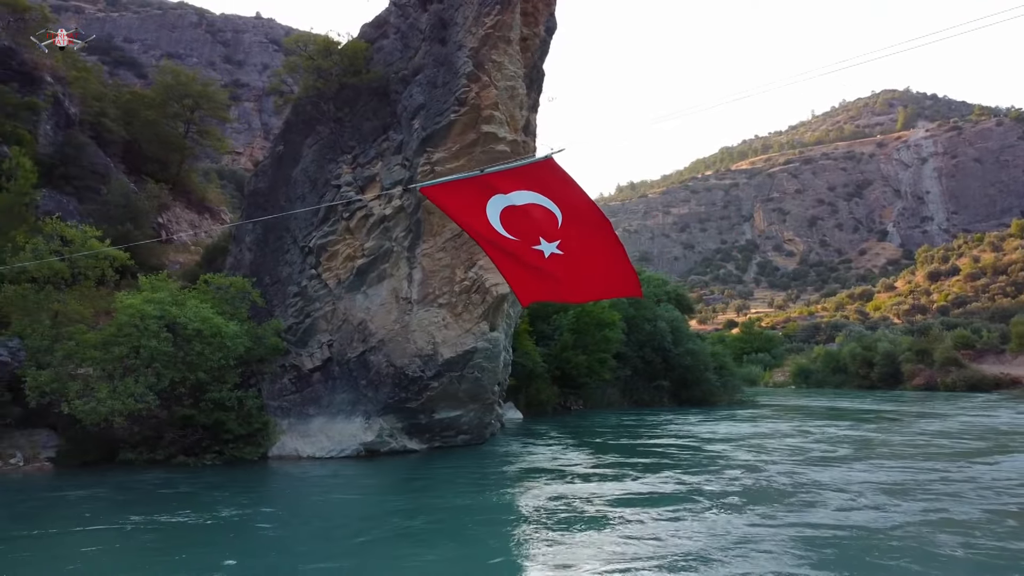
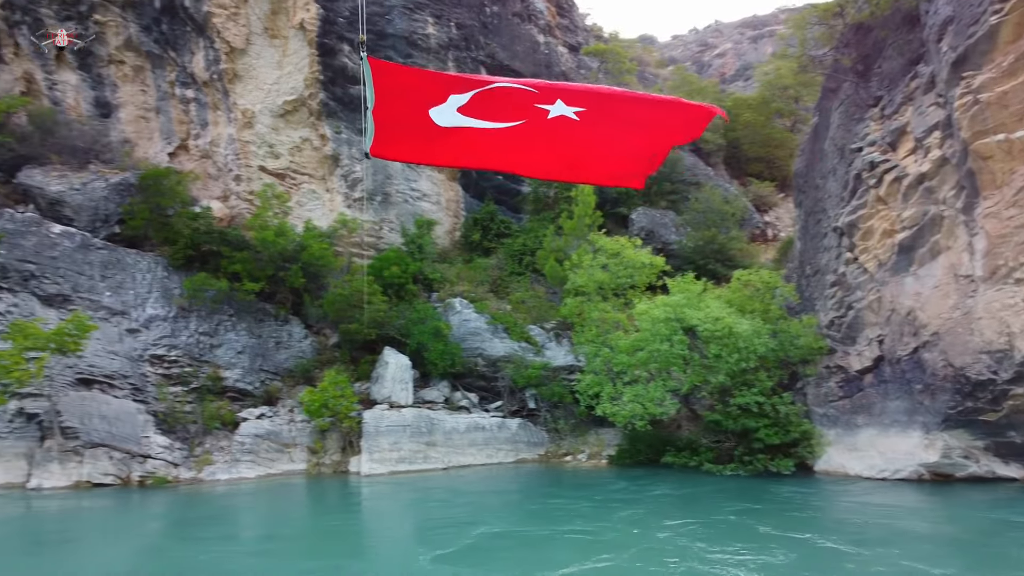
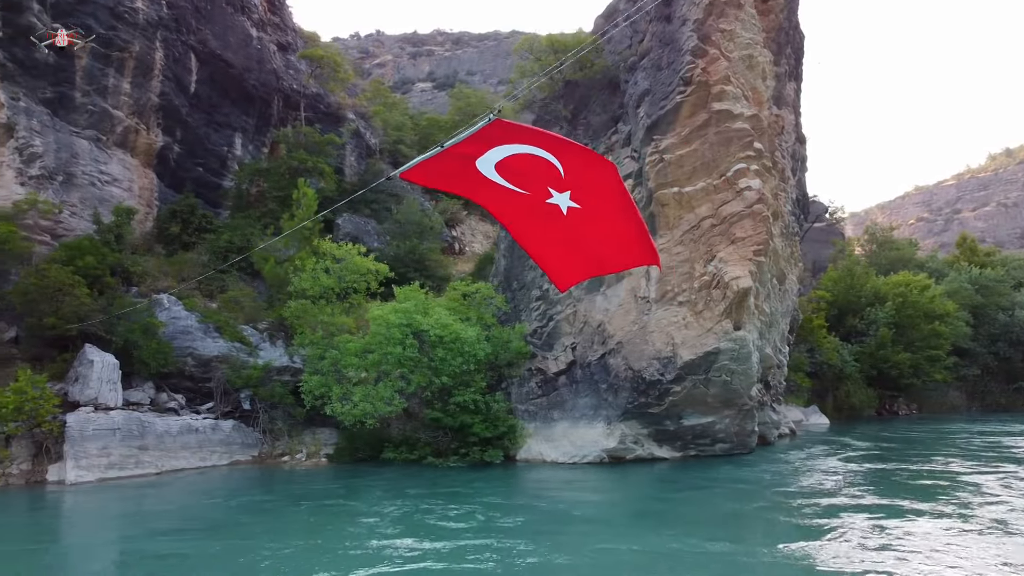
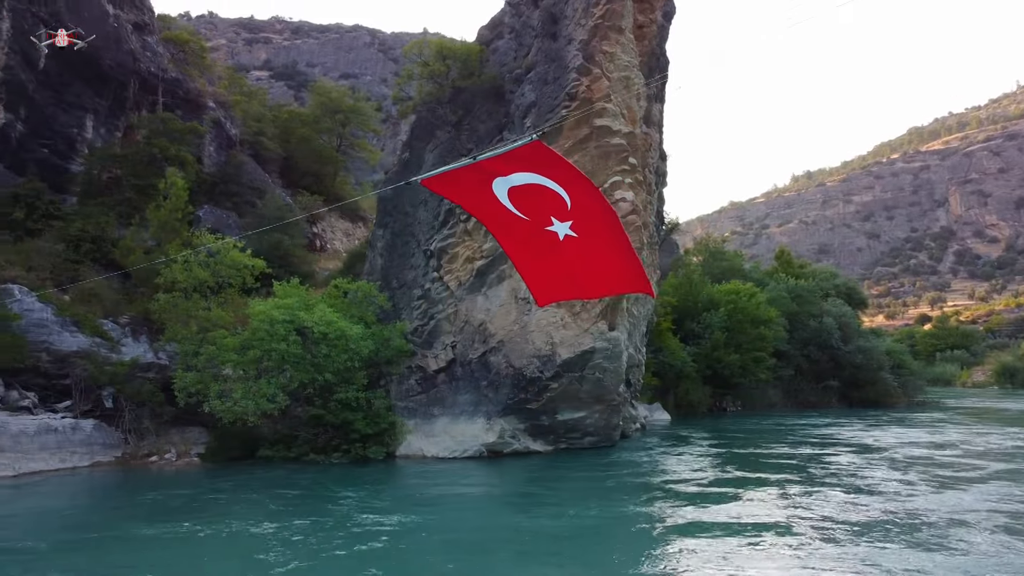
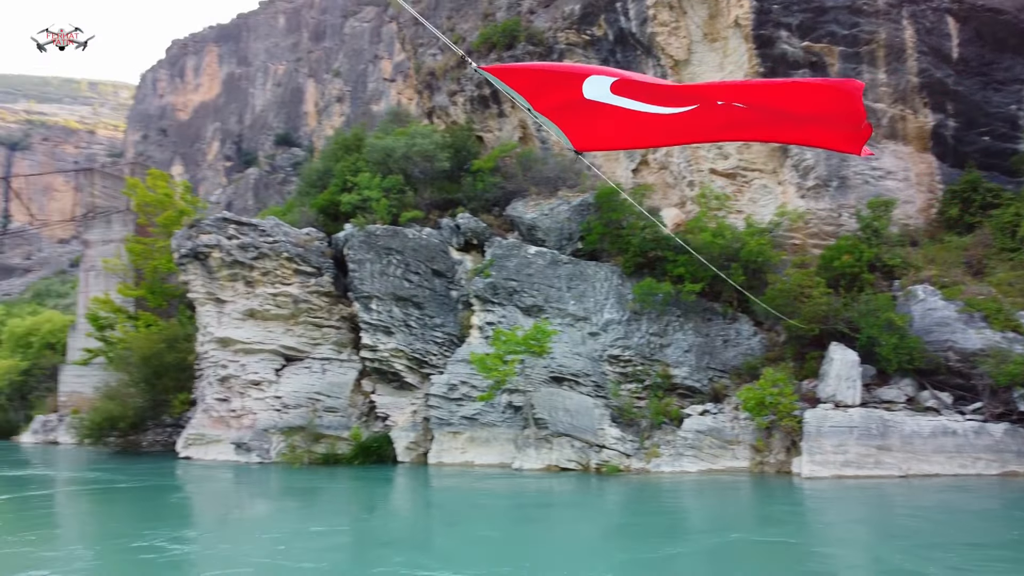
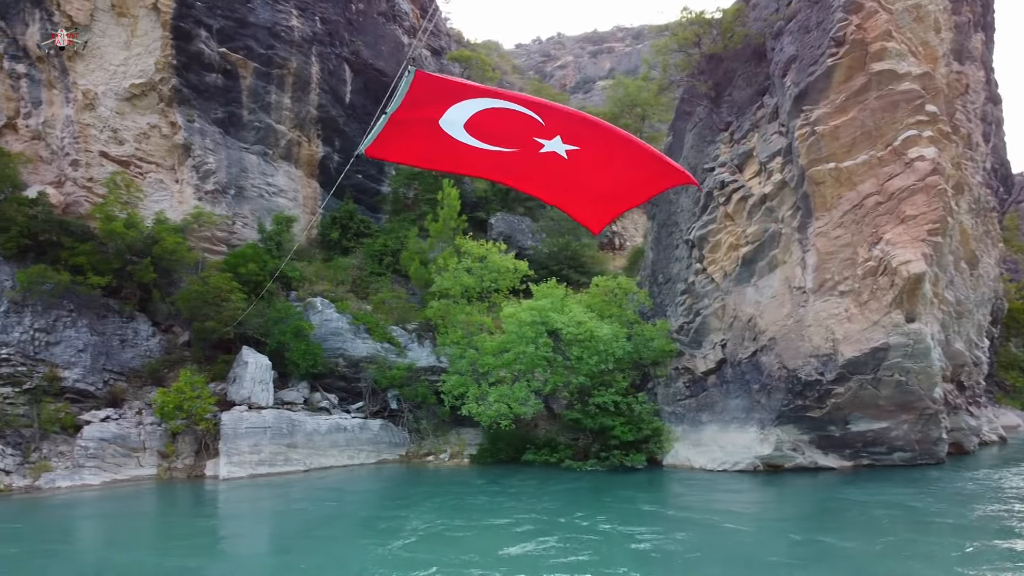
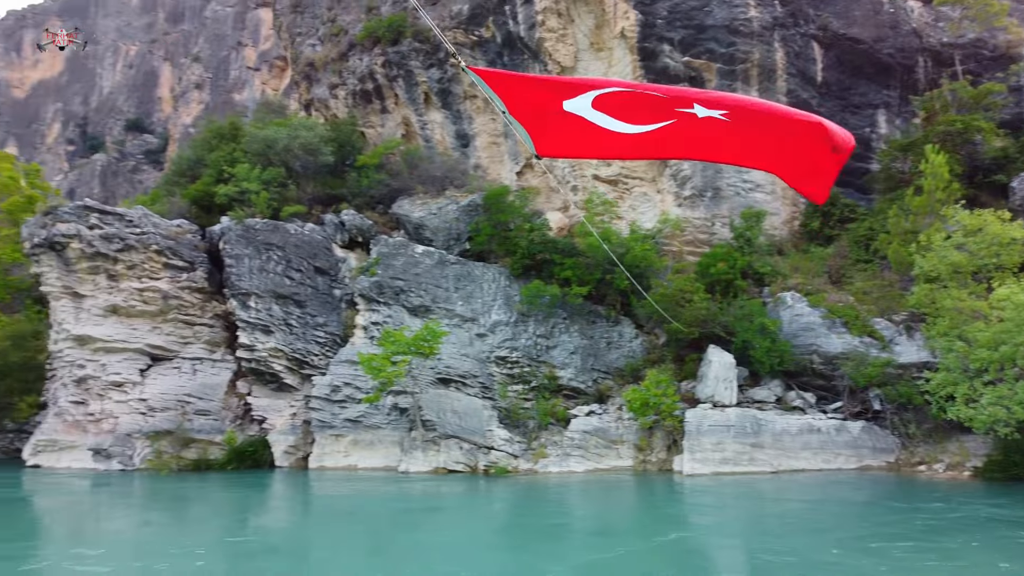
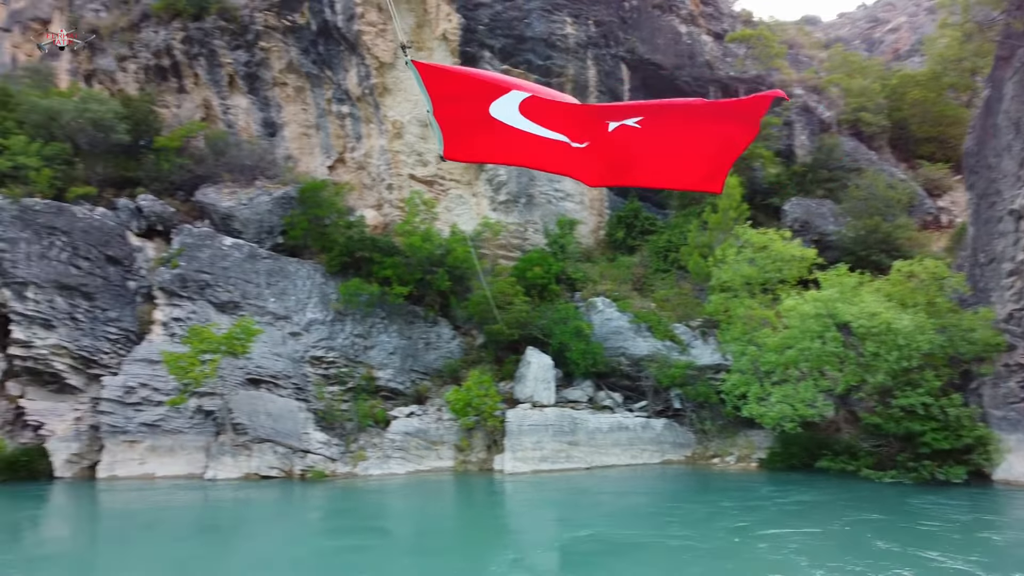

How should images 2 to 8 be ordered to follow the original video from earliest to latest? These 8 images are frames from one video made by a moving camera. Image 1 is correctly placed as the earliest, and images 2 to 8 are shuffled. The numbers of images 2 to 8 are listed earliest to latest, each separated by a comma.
4, 3, 6, 2, 8, 7, 5
